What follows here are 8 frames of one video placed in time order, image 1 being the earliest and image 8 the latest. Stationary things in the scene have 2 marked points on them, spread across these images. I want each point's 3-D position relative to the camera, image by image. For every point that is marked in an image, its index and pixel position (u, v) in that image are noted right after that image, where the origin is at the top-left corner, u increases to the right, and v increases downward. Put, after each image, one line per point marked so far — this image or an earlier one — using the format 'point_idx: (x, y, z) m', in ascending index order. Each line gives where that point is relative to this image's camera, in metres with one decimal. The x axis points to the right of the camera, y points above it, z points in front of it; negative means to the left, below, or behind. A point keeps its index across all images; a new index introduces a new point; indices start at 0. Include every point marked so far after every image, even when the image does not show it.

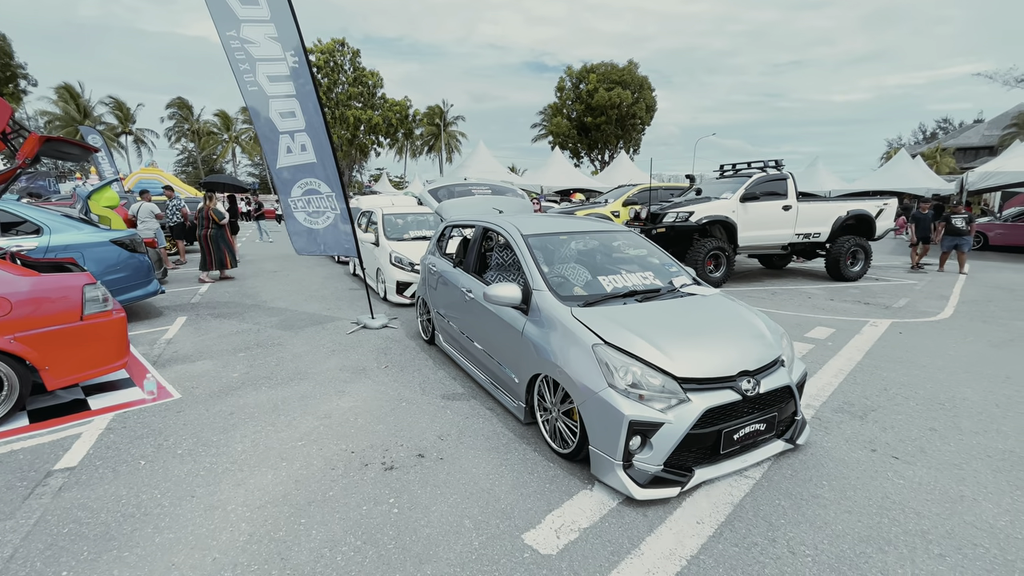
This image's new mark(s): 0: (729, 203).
0: (+4.3, +1.7, +9.2) m
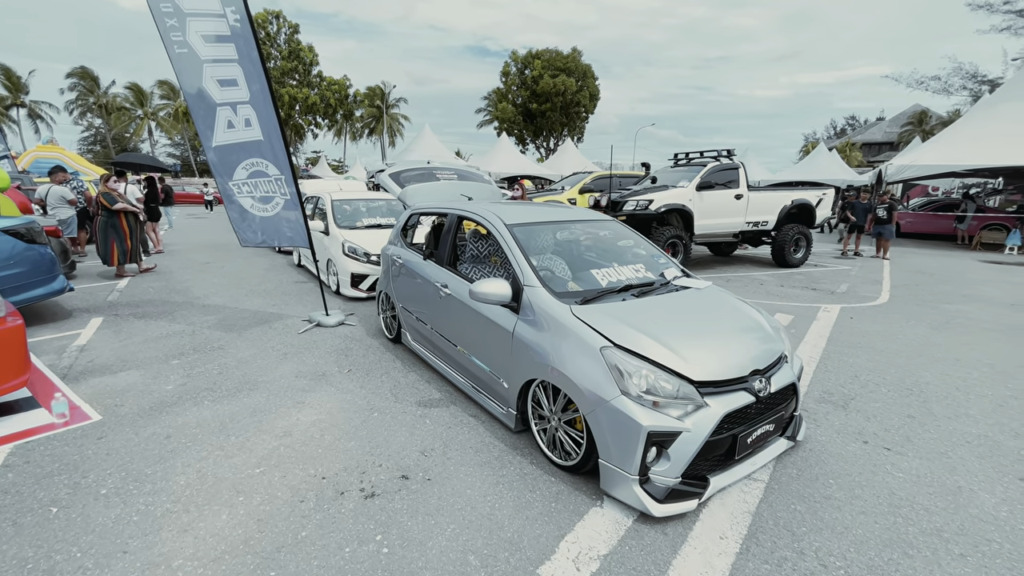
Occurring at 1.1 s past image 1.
0: (+3.5, +1.9, +9.3) m
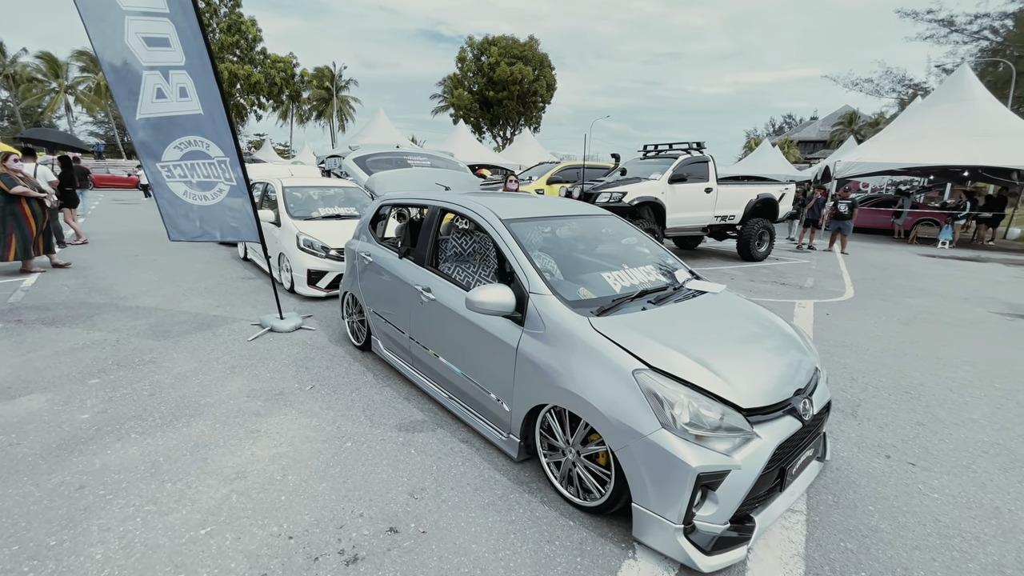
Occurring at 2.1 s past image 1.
0: (+2.9, +2.0, +9.1) m
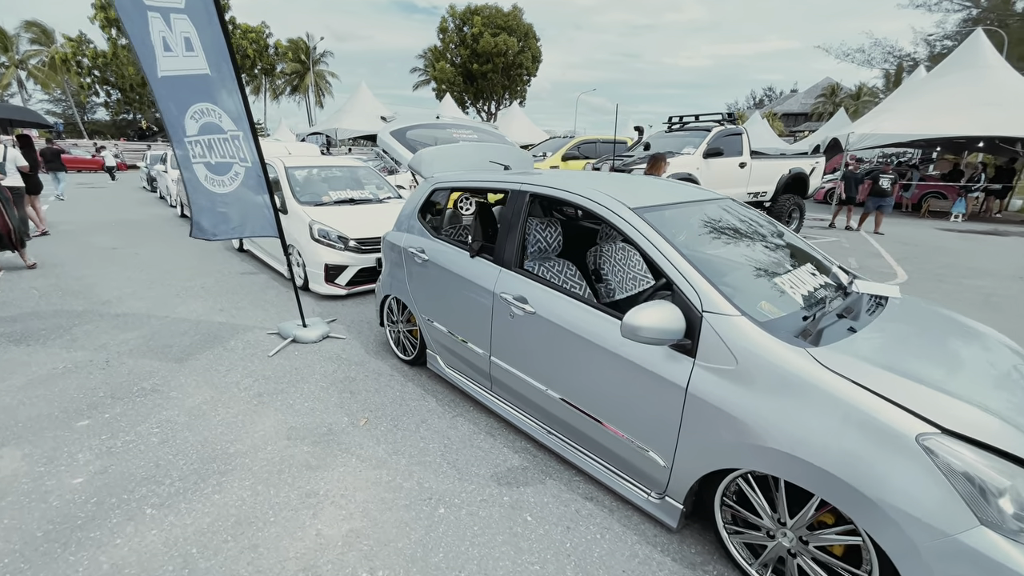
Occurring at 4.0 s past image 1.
0: (+3.3, +2.3, +8.3) m
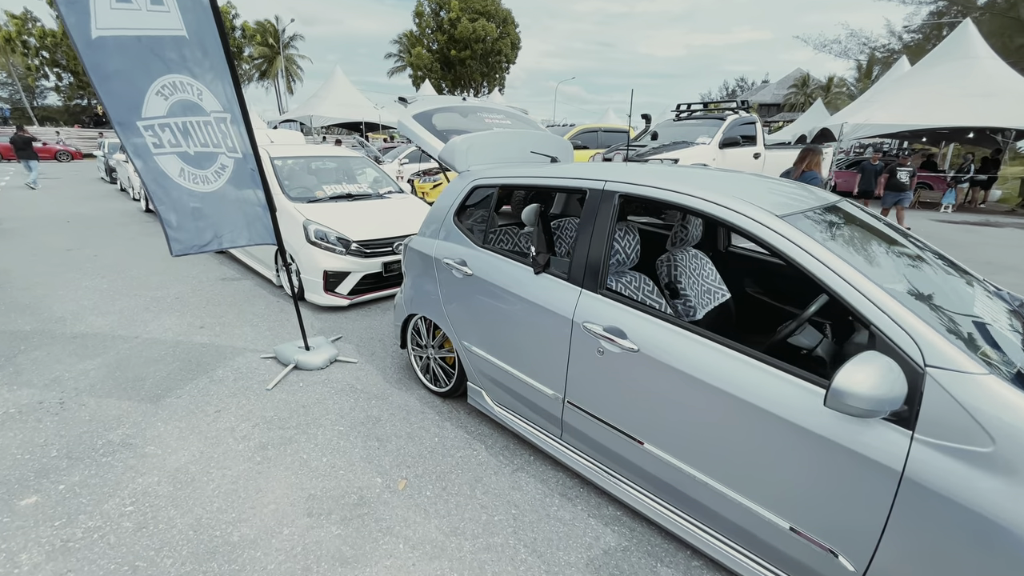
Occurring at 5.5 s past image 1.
0: (+3.3, +2.4, +7.9) m
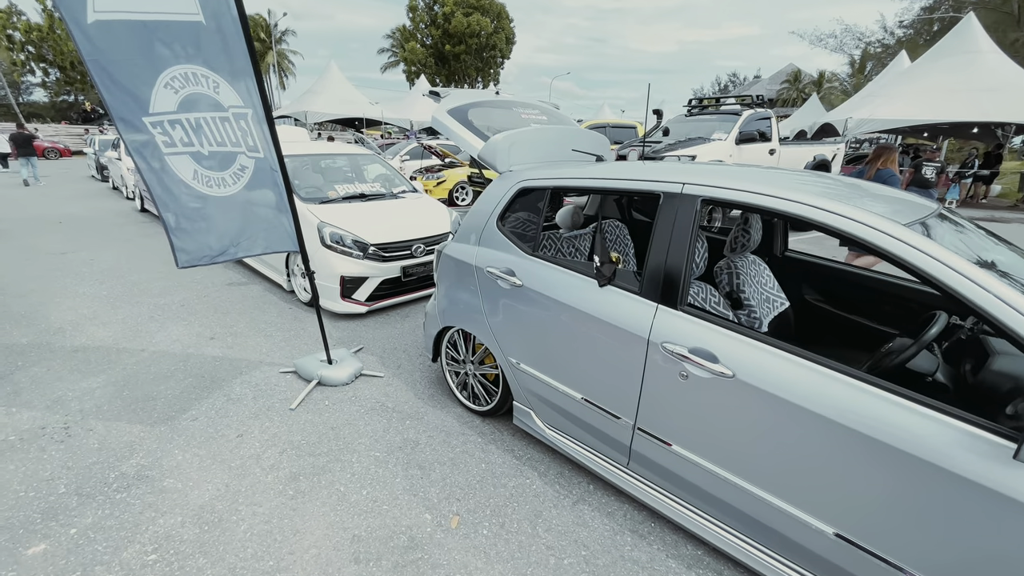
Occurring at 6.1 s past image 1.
0: (+3.5, +2.4, +7.7) m
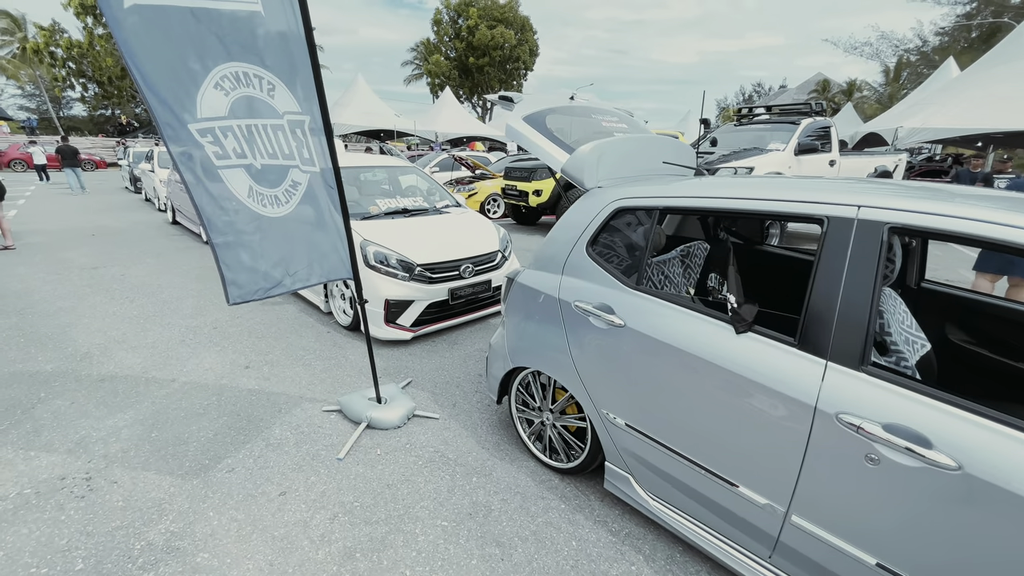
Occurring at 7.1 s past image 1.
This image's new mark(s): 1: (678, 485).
0: (+4.2, +2.0, +7.2) m
1: (+0.8, -0.9, +1.8) m
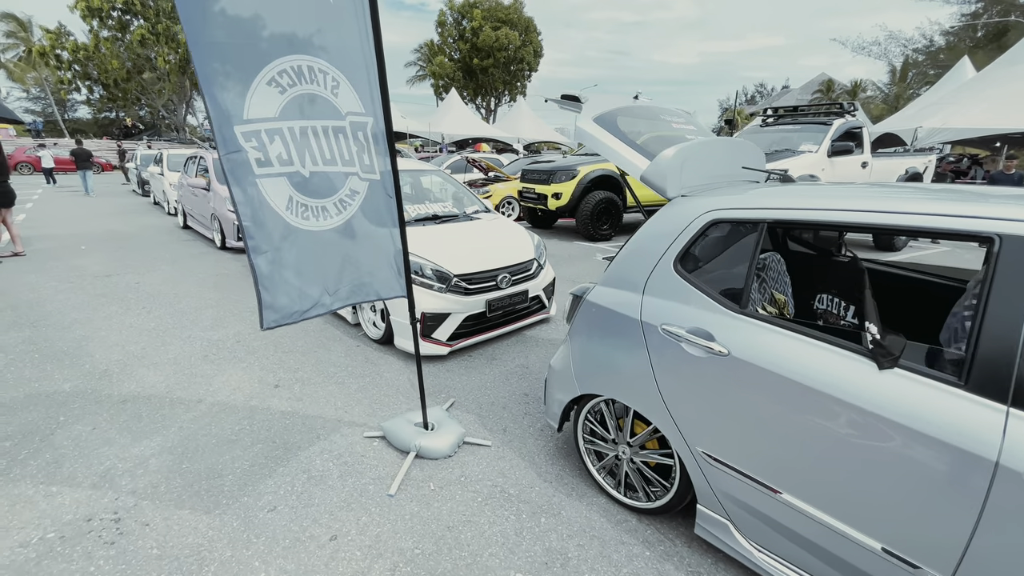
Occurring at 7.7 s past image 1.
0: (+4.5, +1.9, +6.9) m
1: (+1.1, -0.9, +1.6) m
